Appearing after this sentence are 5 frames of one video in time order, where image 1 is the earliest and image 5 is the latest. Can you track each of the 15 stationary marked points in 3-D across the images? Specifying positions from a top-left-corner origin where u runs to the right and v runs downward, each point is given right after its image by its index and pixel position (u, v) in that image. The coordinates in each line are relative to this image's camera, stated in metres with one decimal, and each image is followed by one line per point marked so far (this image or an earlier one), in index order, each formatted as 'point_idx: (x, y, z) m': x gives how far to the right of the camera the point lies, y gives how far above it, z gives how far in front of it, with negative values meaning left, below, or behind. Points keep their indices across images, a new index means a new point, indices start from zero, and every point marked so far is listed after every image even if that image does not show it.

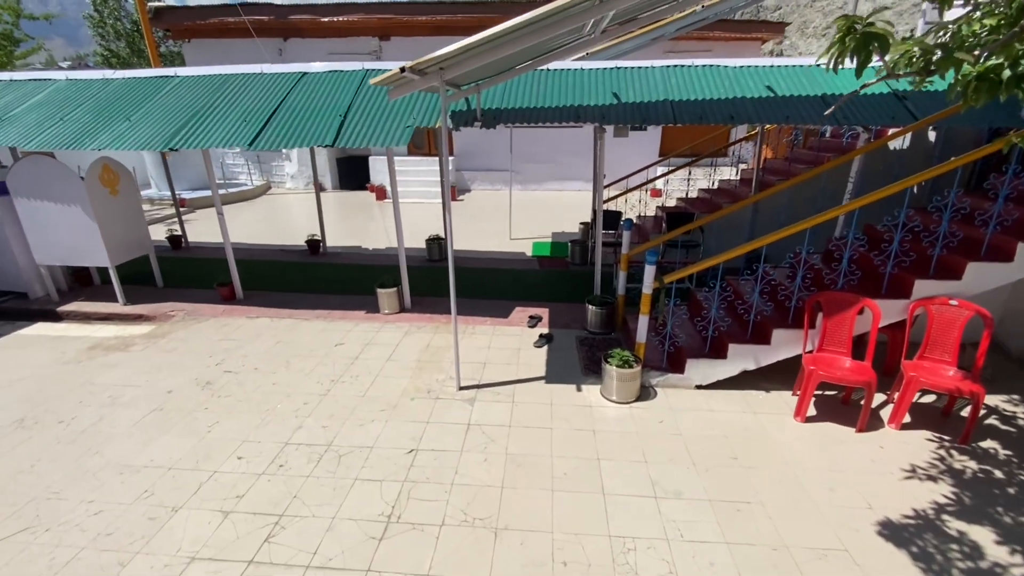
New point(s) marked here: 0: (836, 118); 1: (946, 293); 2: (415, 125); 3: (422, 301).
0: (+3.5, +1.8, +5.2) m
1: (+3.7, 0.0, +4.1) m
2: (-1.1, +1.9, +5.6) m
3: (-1.3, -0.2, +6.8) m
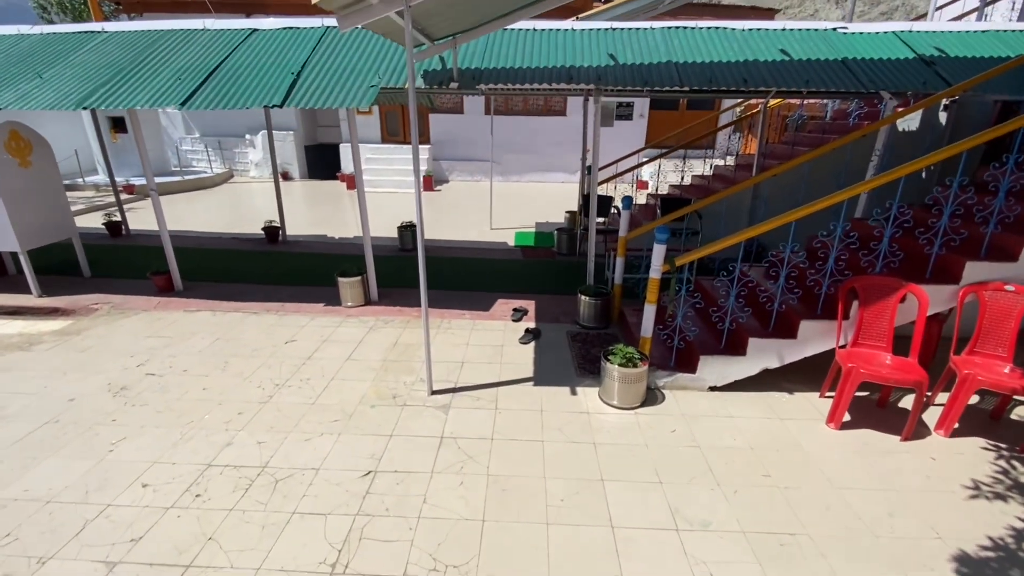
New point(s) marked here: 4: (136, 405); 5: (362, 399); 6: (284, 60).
0: (+3.3, +1.9, +4.6) m
1: (+3.6, +0.1, +3.5) m
2: (-1.3, +2.0, +4.8) m
3: (-1.5, -0.1, +6.0) m
4: (-2.9, -0.9, +3.8) m
5: (-1.2, -0.9, +3.8) m
6: (-2.5, +2.5, +5.2) m
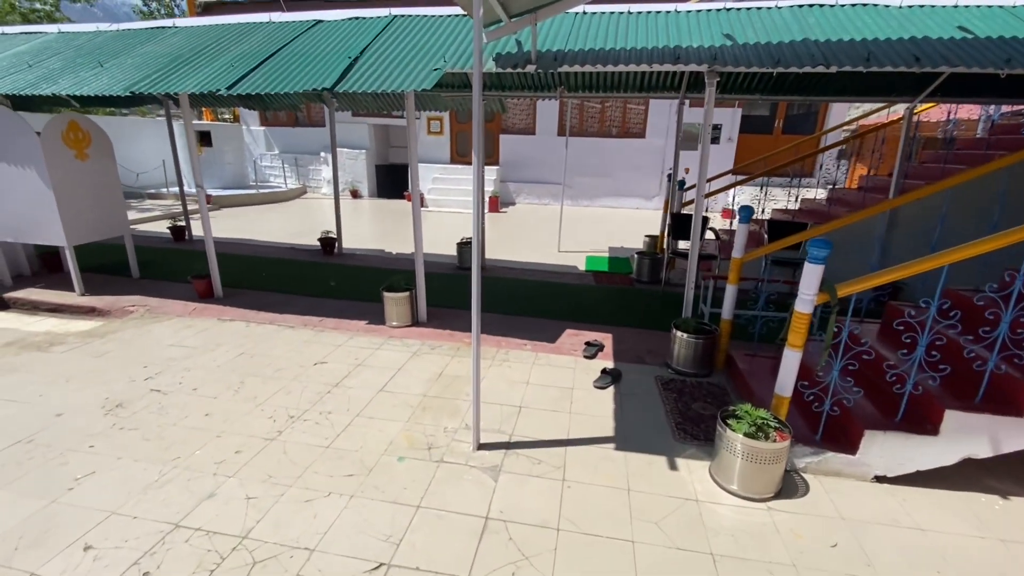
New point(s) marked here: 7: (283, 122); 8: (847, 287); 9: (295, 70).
0: (+4.0, +1.5, +3.3) m
1: (+4.0, -0.3, +2.1) m
2: (-0.6, +1.9, +4.1) m
3: (-0.7, -0.3, +5.2) m
4: (-2.5, -0.9, +3.1) m
5: (-0.7, -1.0, +2.9) m
6: (-1.6, +2.3, +4.7) m
7: (-7.5, +5.5, +15.8) m
8: (+1.8, 0.0, +2.6) m
9: (-2.0, +2.0, +4.4) m
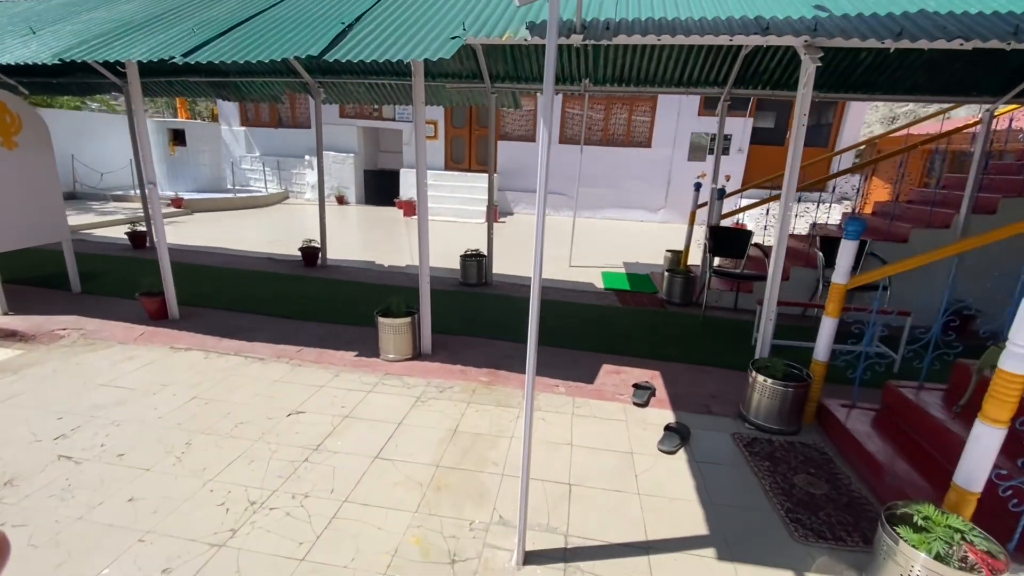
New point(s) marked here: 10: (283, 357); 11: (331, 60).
0: (+4.2, +1.3, +2.6) m
1: (+4.3, -0.5, +1.3) m
2: (-0.3, +1.7, +3.2) m
3: (-0.6, -0.5, +4.3) m
4: (-2.2, -1.0, +2.1) m
5: (-0.5, -1.1, +2.0) m
6: (-1.4, +2.2, +3.8) m
7: (-7.6, +5.1, +14.8) m
8: (+2.1, -0.2, +1.8) m
9: (-1.7, +1.8, +3.5) m
10: (-1.9, -0.6, +3.9) m
11: (-1.2, +1.5, +3.2) m
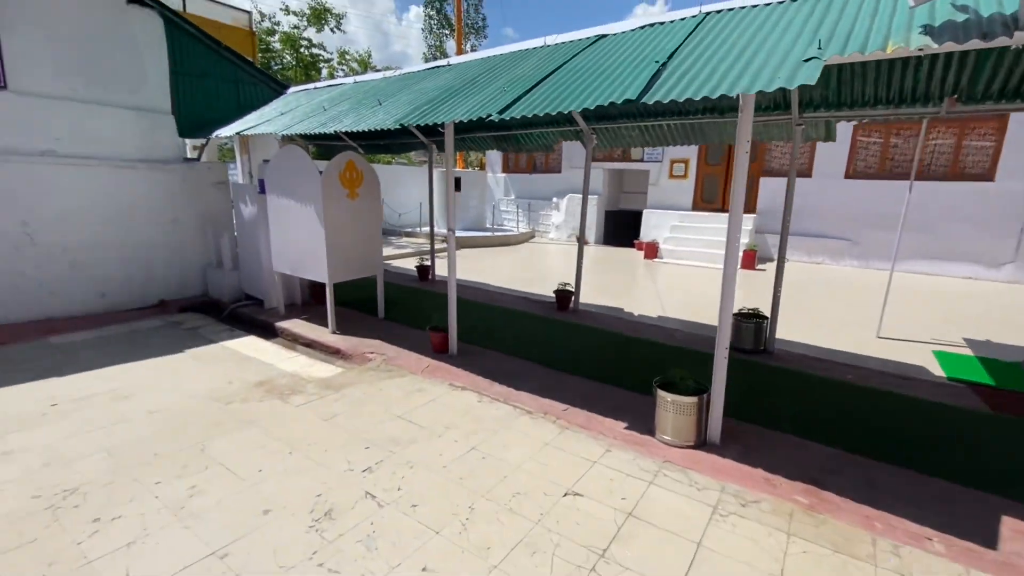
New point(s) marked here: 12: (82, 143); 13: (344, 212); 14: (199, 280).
0: (+5.4, +0.6, -0.1) m
1: (+4.7, -1.1, -1.3) m
2: (+1.6, +1.2, +2.5) m
3: (+1.6, -1.0, +3.4) m
4: (-0.9, -1.3, +2.2) m
5: (+0.7, -1.5, +1.4) m
6: (+0.9, +1.7, +3.5) m
7: (+0.3, +4.1, +16.3) m
8: (+3.0, -0.7, +0.1) m
9: (+0.5, +1.4, +3.4) m
10: (+0.3, -1.0, +3.7) m
11: (+0.8, +1.1, +2.9) m
12: (-5.2, +1.8, +5.9) m
13: (-1.9, +0.8, +5.4) m
14: (-4.6, +0.1, +7.1) m
